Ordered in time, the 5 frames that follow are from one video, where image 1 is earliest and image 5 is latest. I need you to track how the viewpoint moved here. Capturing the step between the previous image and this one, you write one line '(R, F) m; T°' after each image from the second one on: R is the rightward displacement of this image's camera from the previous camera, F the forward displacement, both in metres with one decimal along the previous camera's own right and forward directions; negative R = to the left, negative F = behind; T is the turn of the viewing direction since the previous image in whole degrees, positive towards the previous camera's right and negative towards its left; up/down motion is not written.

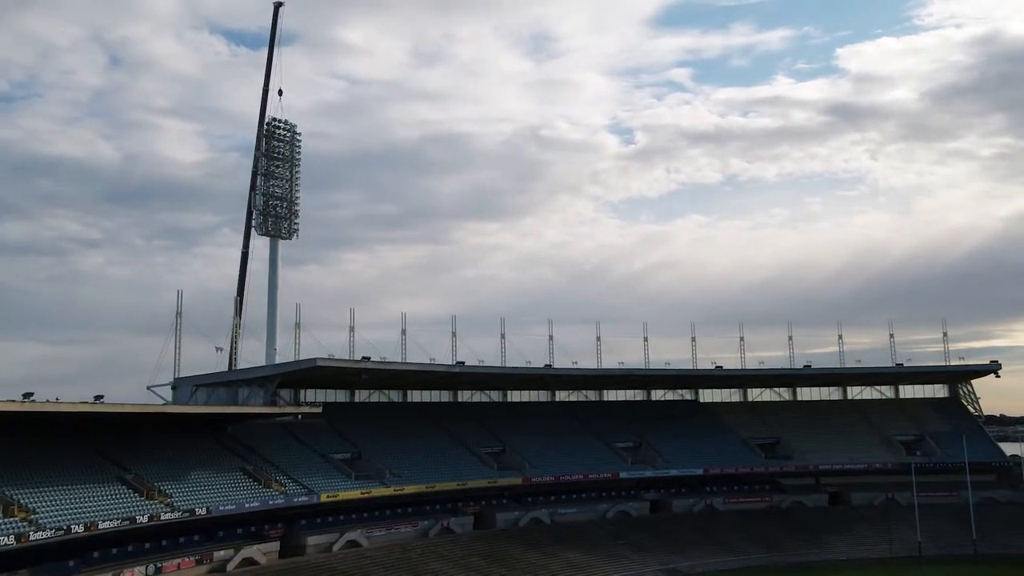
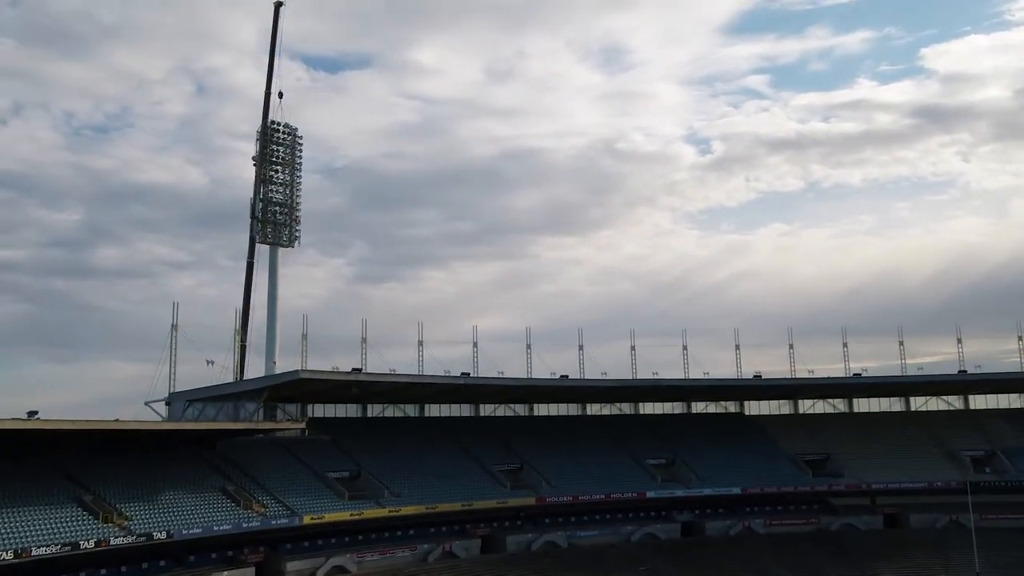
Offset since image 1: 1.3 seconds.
(+3.1, +3.1) m; -5°
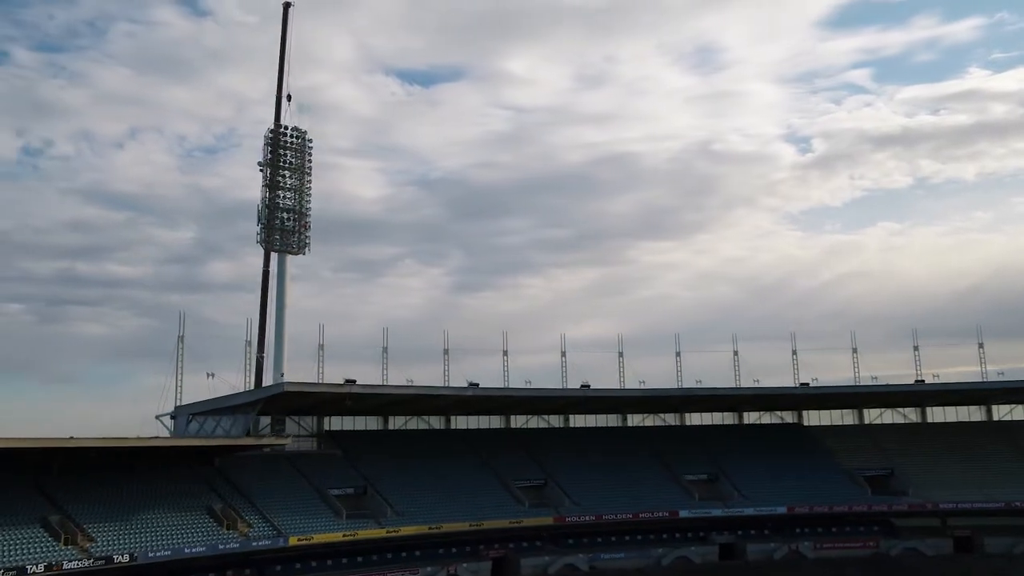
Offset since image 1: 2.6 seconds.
(+3.6, +2.8) m; -6°
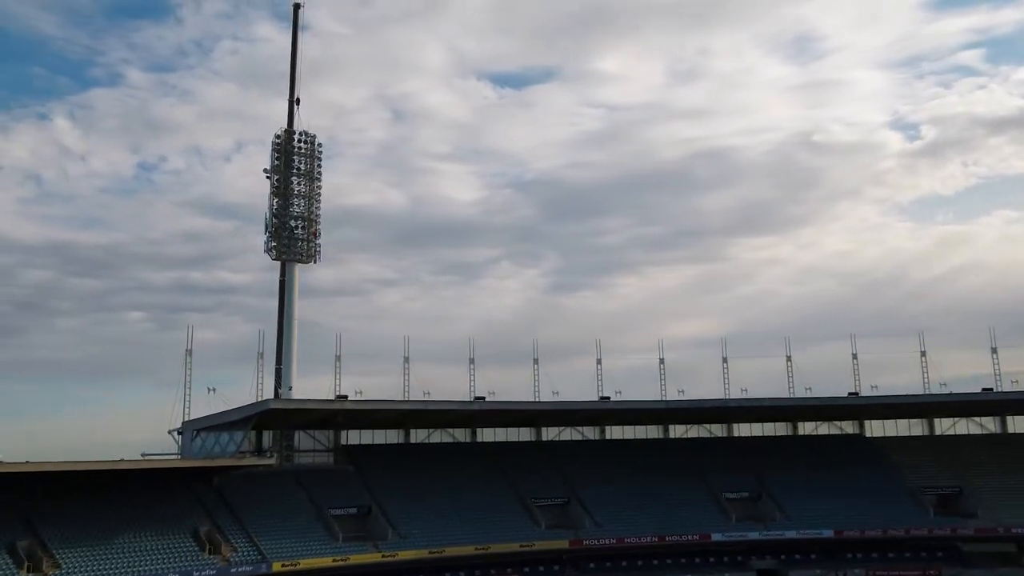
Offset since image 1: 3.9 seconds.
(+3.5, +2.6) m; -6°
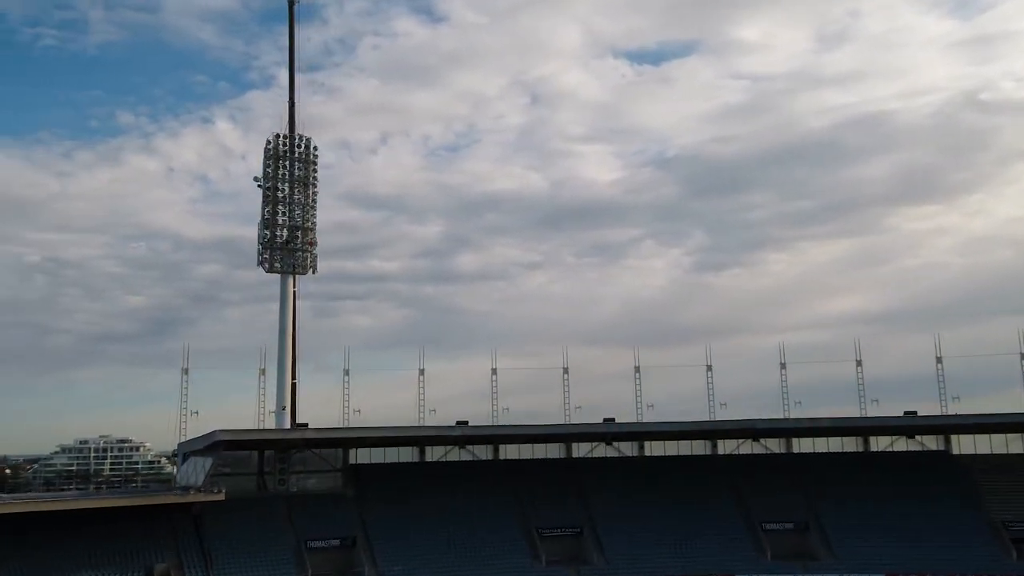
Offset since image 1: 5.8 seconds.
(+5.8, +4.1) m; -9°
